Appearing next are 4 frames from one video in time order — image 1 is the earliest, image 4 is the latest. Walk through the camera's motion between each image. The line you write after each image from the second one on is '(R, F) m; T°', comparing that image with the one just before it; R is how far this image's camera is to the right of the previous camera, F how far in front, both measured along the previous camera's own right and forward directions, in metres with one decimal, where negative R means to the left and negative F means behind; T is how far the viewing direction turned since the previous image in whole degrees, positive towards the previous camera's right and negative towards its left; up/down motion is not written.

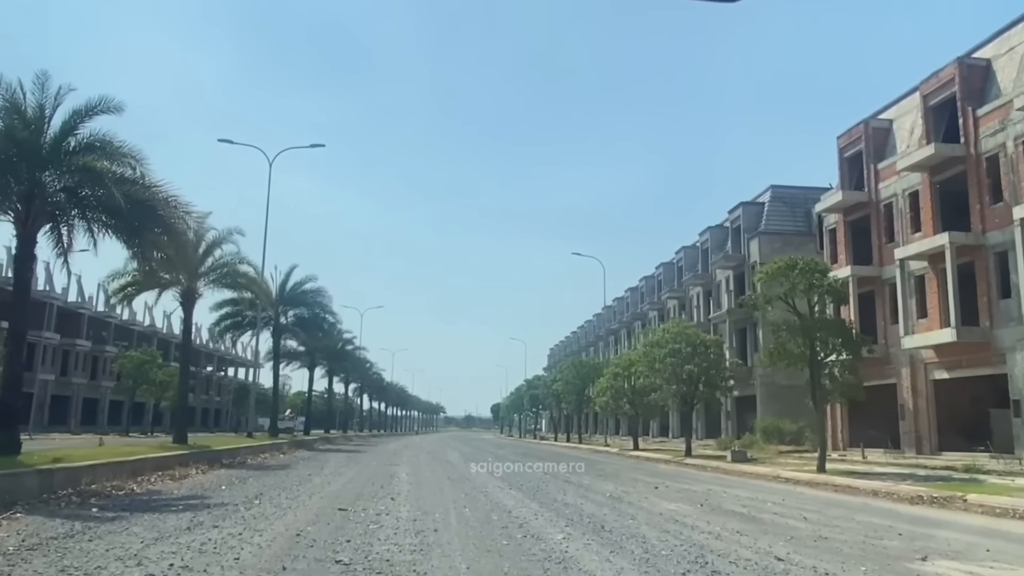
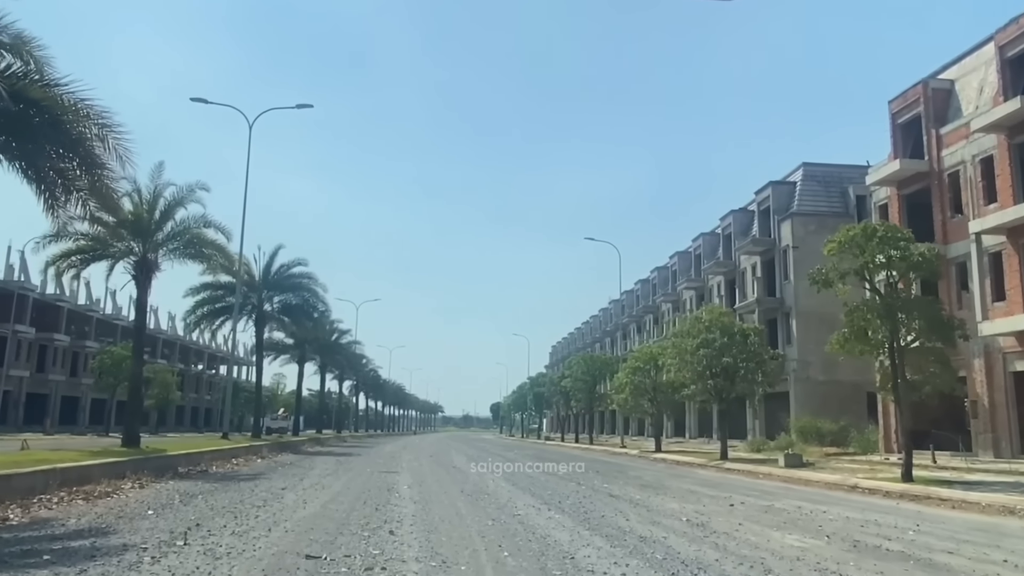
(-0.7, +5.1) m; 0°
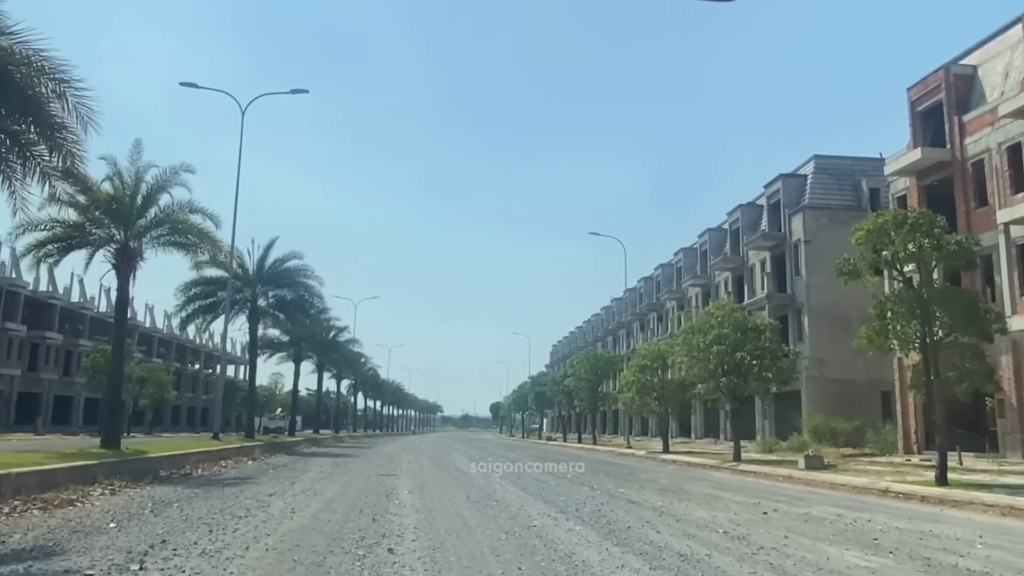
(-0.2, +1.6) m; 0°
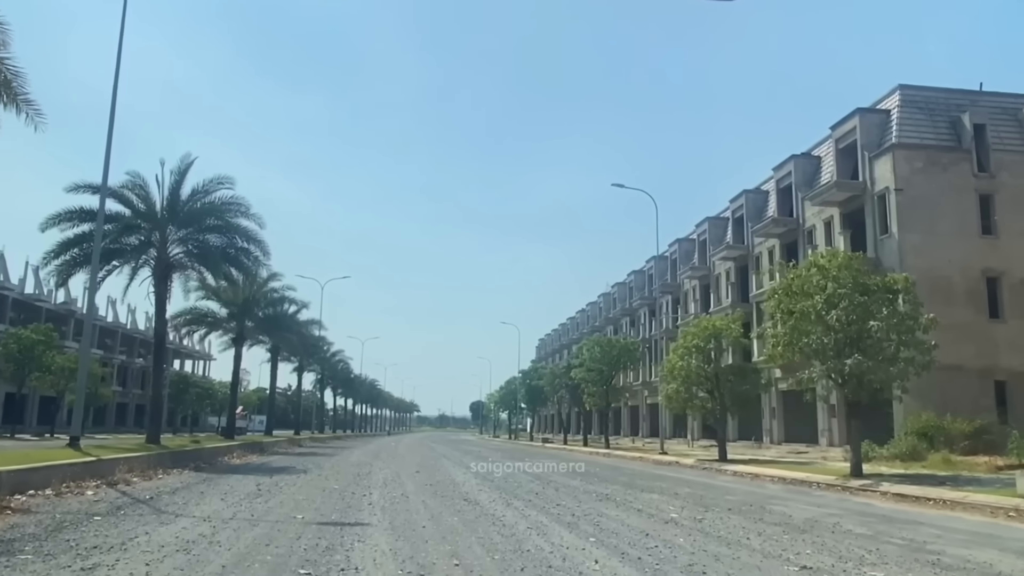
(-1.4, +11.6) m; +2°
